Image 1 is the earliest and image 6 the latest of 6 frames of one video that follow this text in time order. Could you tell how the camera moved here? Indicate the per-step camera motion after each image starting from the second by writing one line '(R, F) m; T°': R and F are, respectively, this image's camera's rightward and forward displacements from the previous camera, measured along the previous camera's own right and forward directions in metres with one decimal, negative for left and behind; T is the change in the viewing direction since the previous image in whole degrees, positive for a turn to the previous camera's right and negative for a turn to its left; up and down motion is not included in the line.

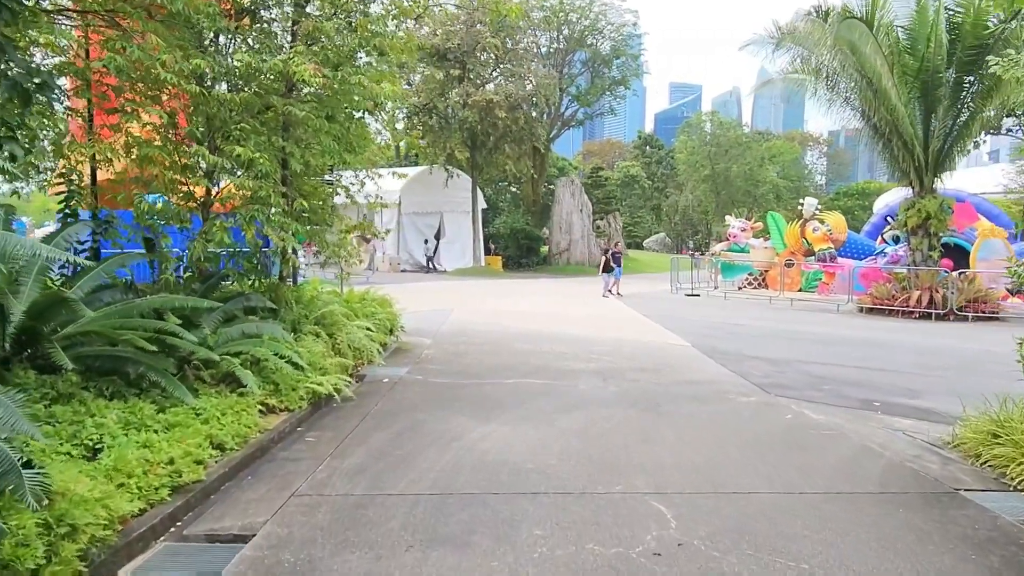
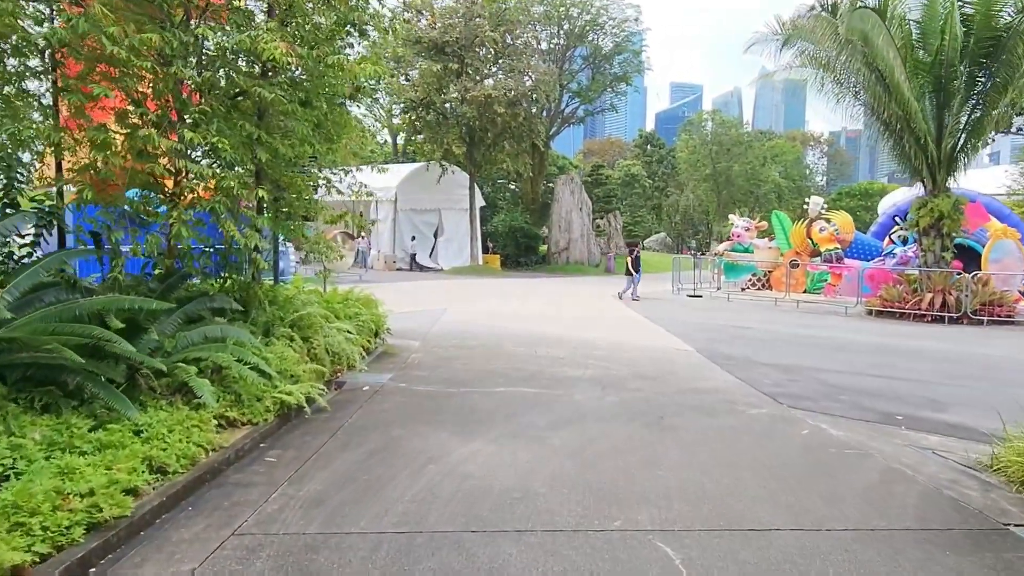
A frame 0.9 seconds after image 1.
(+0.1, +0.7) m; 0°
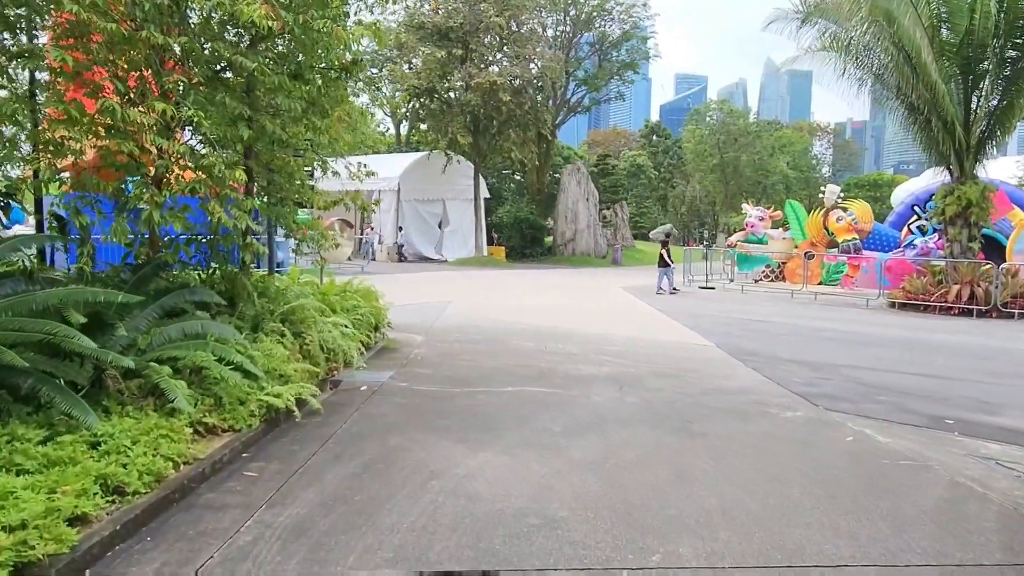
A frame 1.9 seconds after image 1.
(-0.1, +0.7) m; 0°
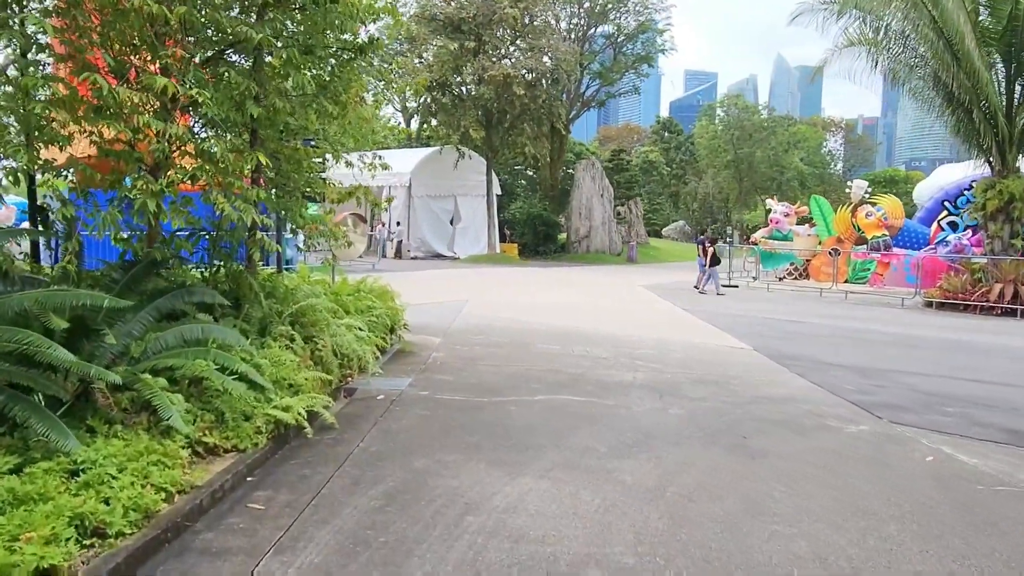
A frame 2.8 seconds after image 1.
(-0.2, +0.7) m; -1°
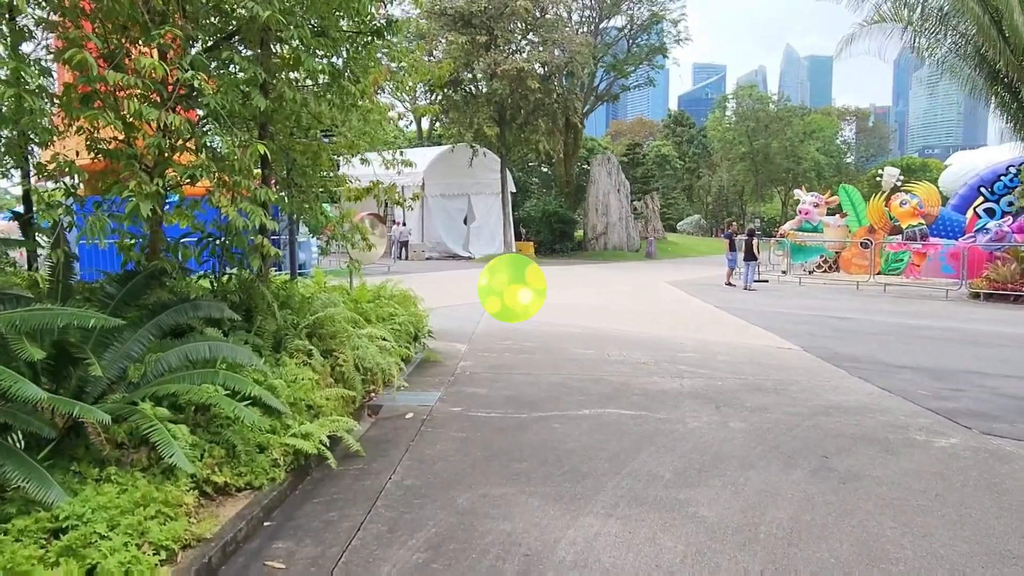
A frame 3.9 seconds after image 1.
(-0.2, +0.7) m; -1°
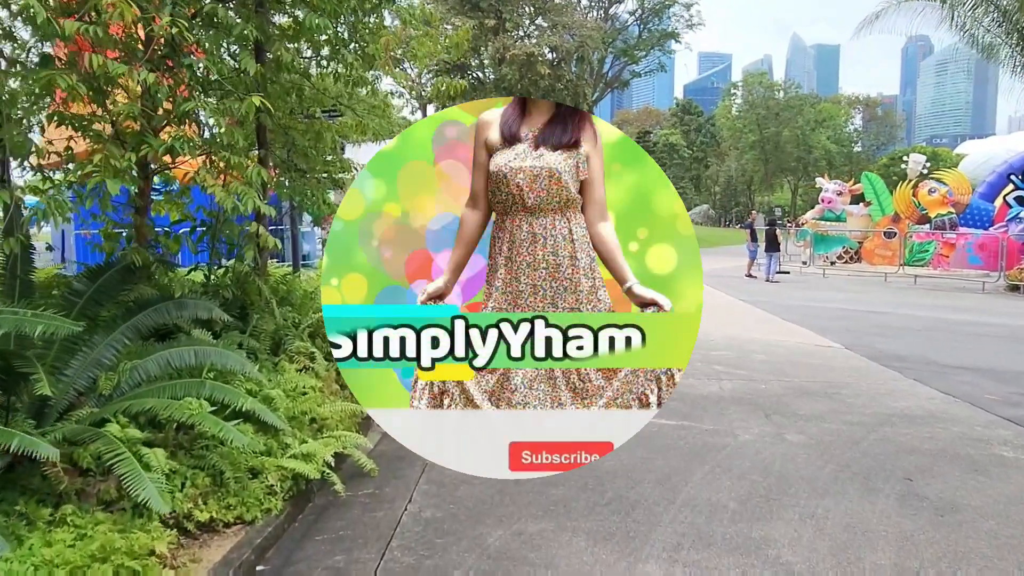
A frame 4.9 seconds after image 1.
(-0.2, +0.7) m; 0°
